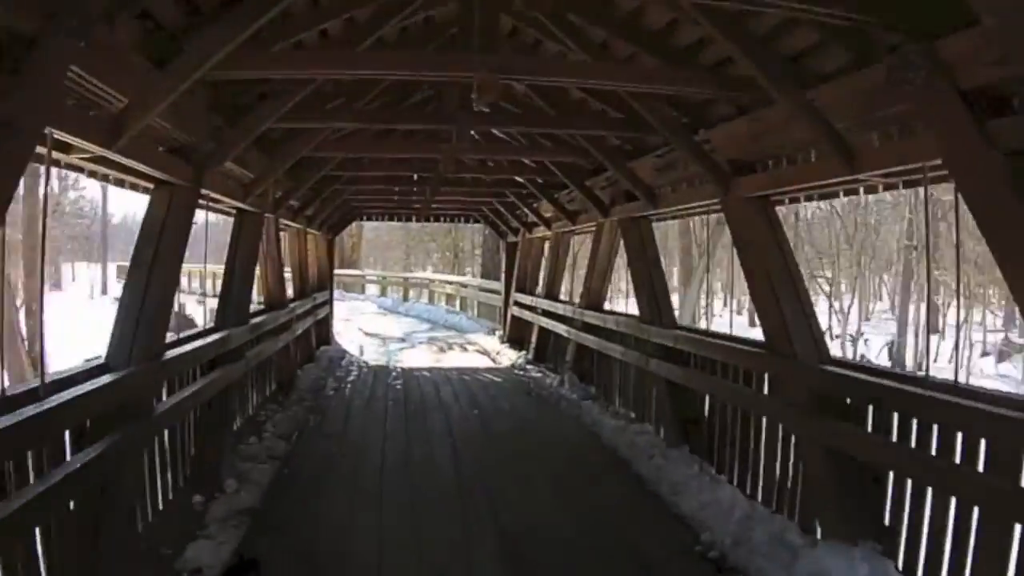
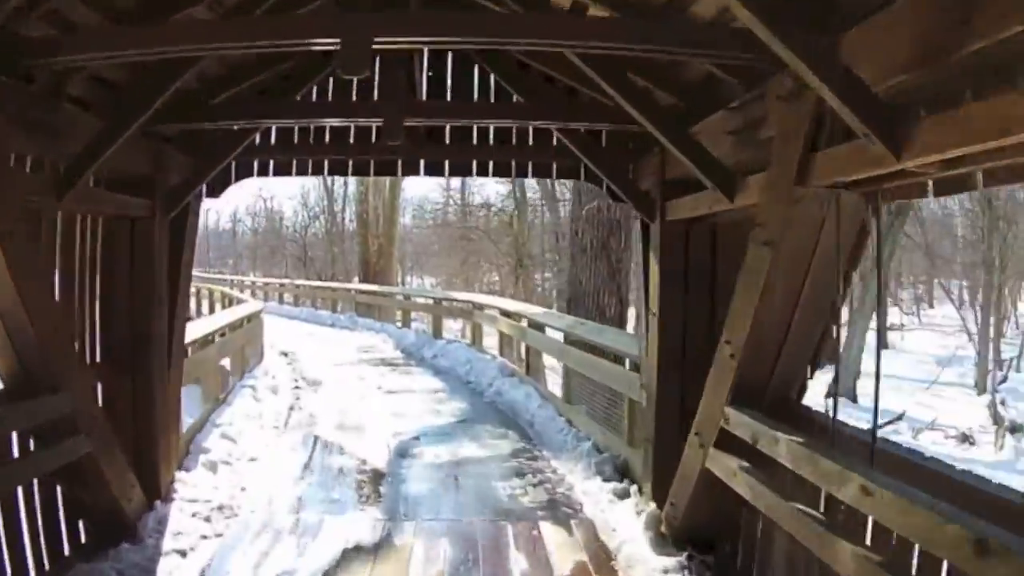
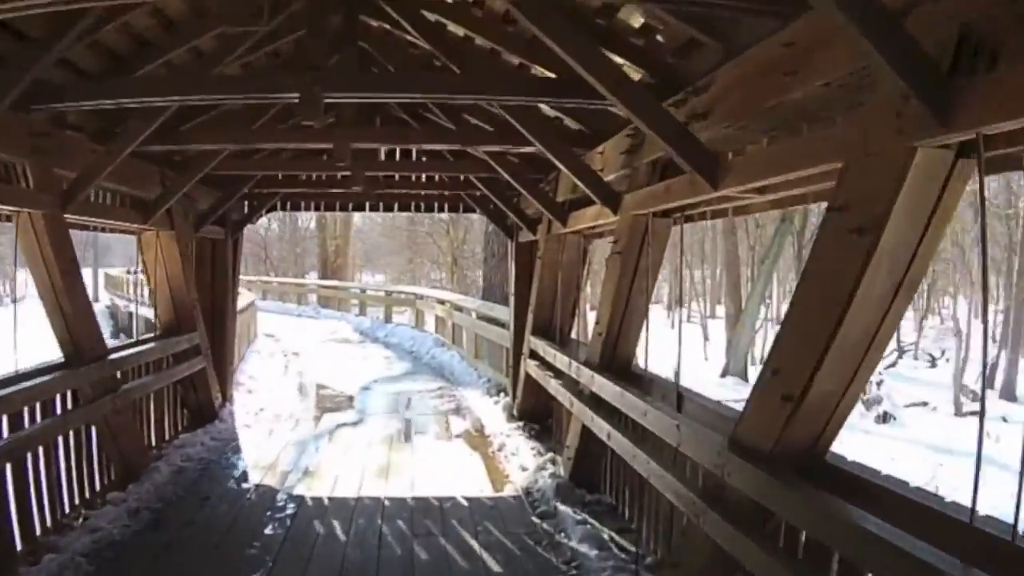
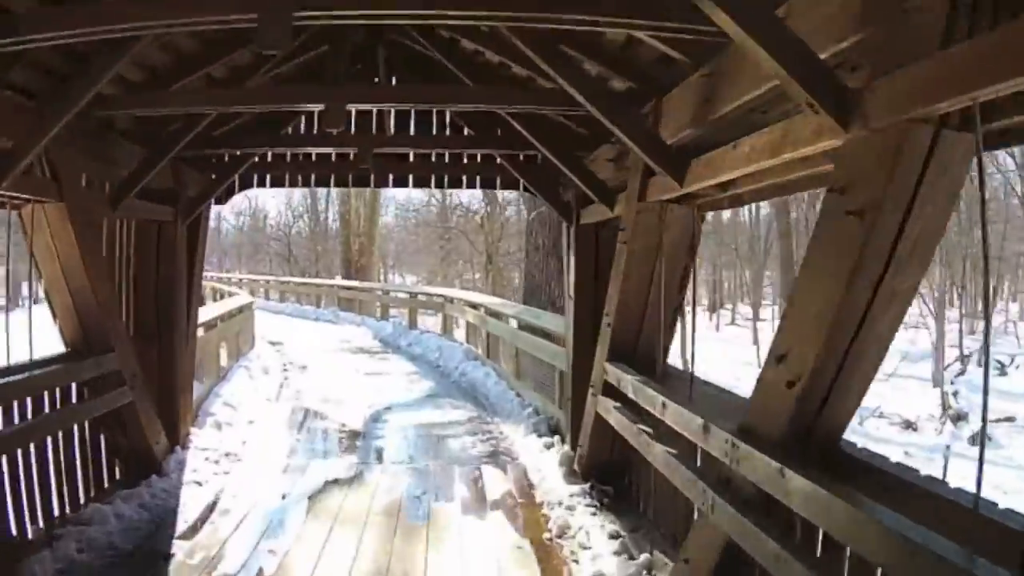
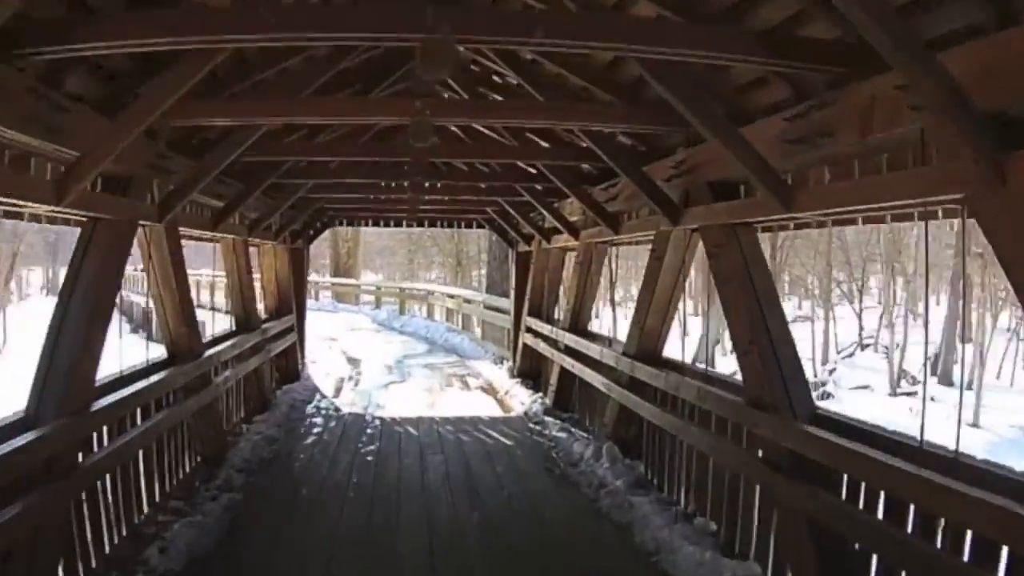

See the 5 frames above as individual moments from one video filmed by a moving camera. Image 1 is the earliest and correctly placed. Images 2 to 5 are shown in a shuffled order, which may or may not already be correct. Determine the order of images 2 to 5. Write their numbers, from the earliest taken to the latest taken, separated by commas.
5, 3, 4, 2
